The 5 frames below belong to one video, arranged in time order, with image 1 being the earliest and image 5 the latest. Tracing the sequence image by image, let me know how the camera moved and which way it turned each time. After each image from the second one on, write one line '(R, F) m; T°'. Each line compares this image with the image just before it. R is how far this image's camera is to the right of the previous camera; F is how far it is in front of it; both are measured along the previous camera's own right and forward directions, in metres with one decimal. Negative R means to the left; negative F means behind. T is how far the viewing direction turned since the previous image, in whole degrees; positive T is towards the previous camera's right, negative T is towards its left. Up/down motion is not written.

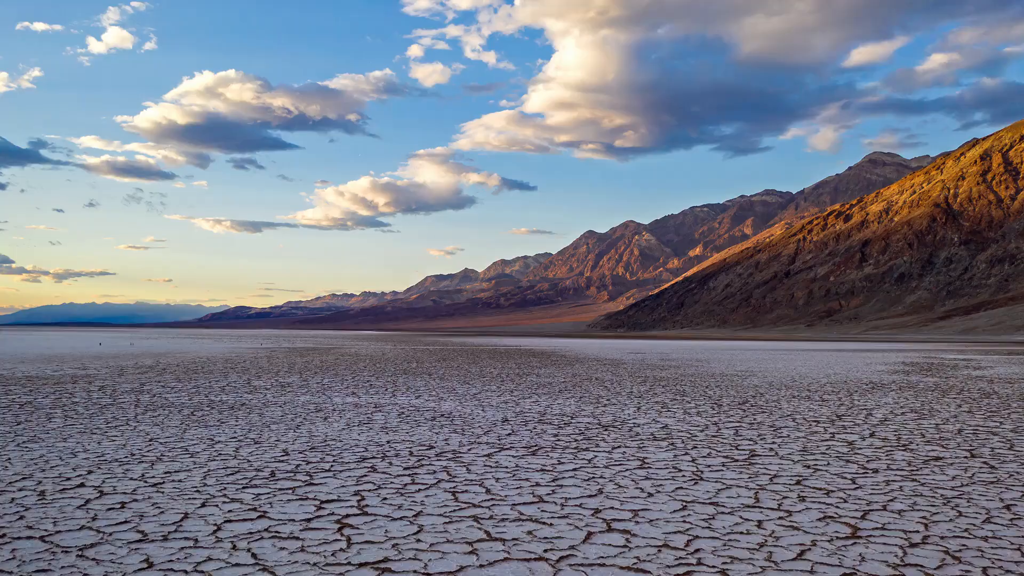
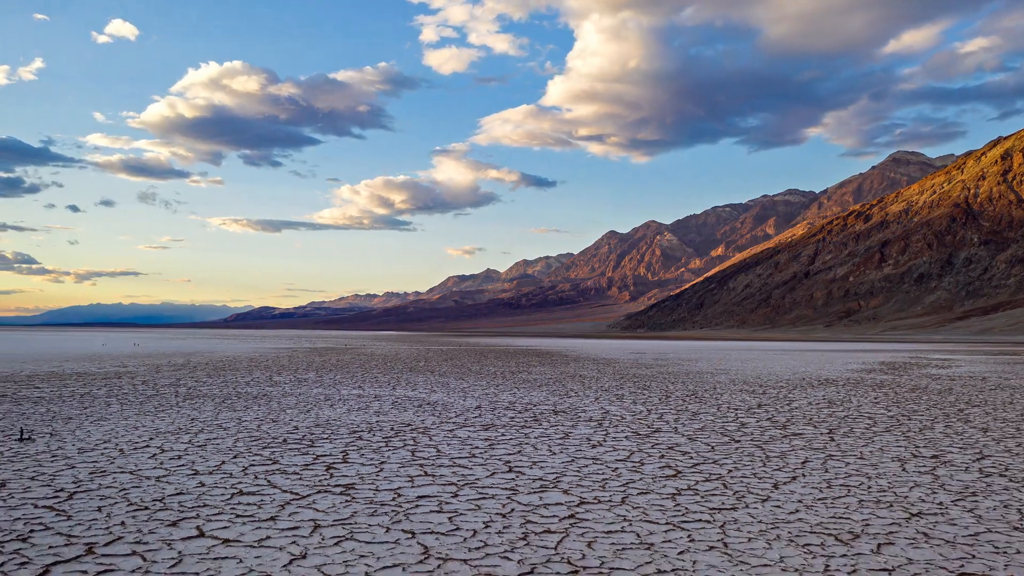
(+1.2, -3.0) m; -2°
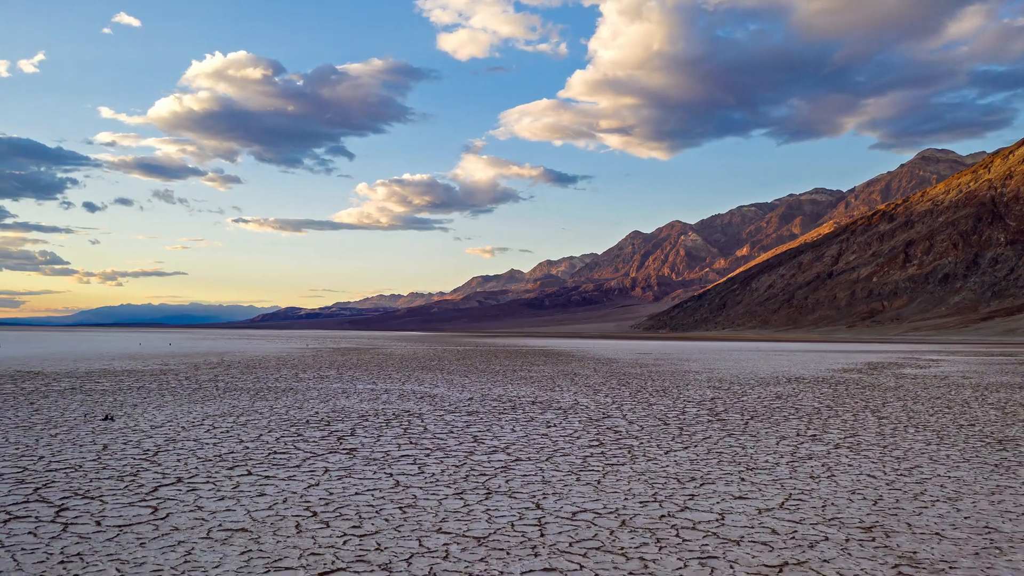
(+1.0, -3.0) m; -2°
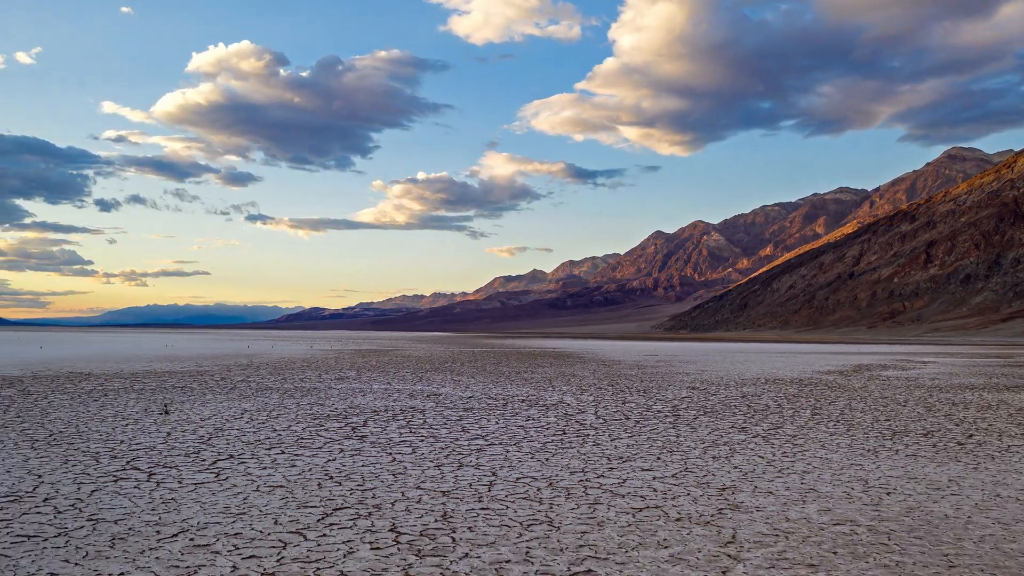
(+0.9, -2.9) m; -2°
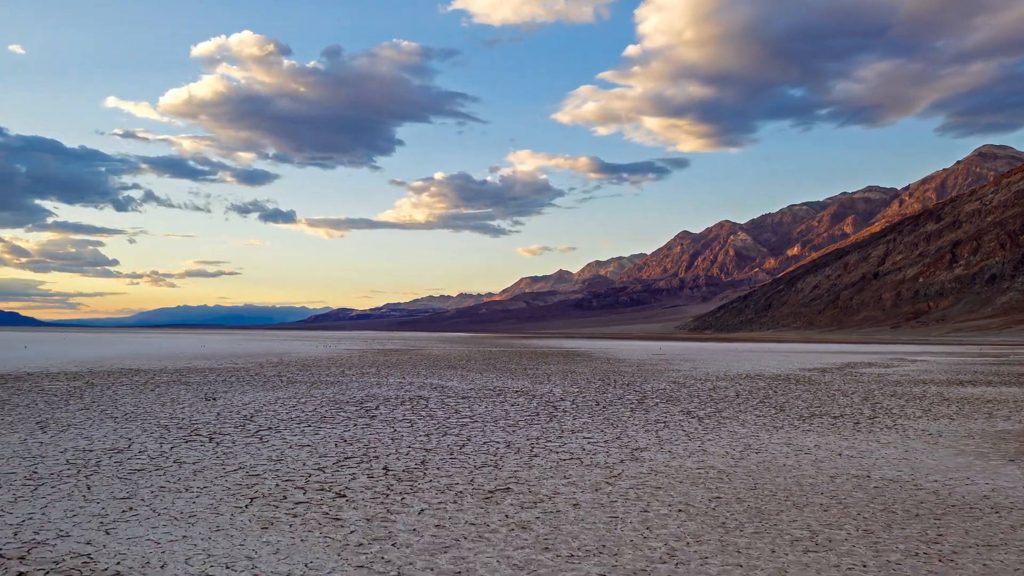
(+1.1, -3.3) m; -2°
